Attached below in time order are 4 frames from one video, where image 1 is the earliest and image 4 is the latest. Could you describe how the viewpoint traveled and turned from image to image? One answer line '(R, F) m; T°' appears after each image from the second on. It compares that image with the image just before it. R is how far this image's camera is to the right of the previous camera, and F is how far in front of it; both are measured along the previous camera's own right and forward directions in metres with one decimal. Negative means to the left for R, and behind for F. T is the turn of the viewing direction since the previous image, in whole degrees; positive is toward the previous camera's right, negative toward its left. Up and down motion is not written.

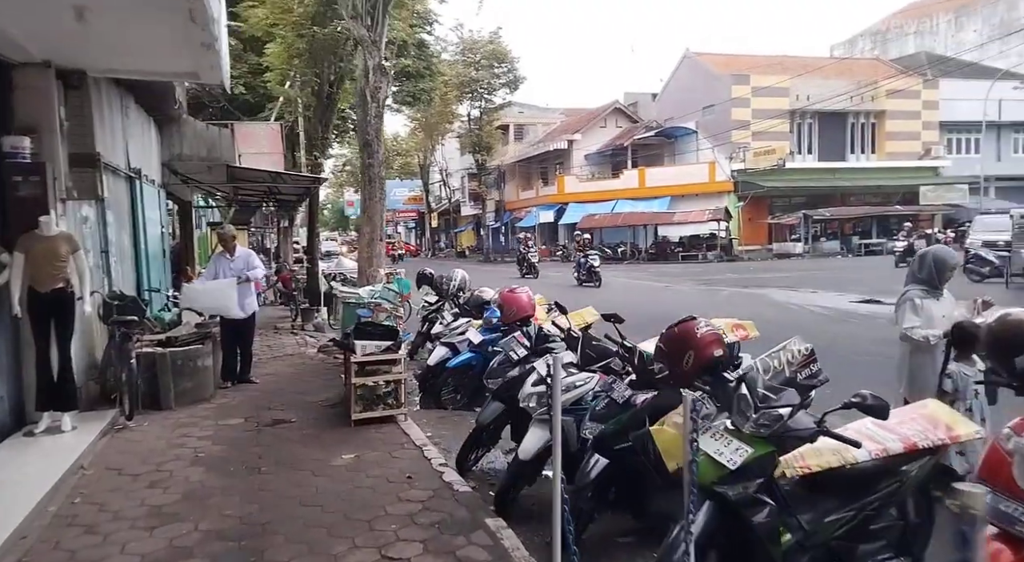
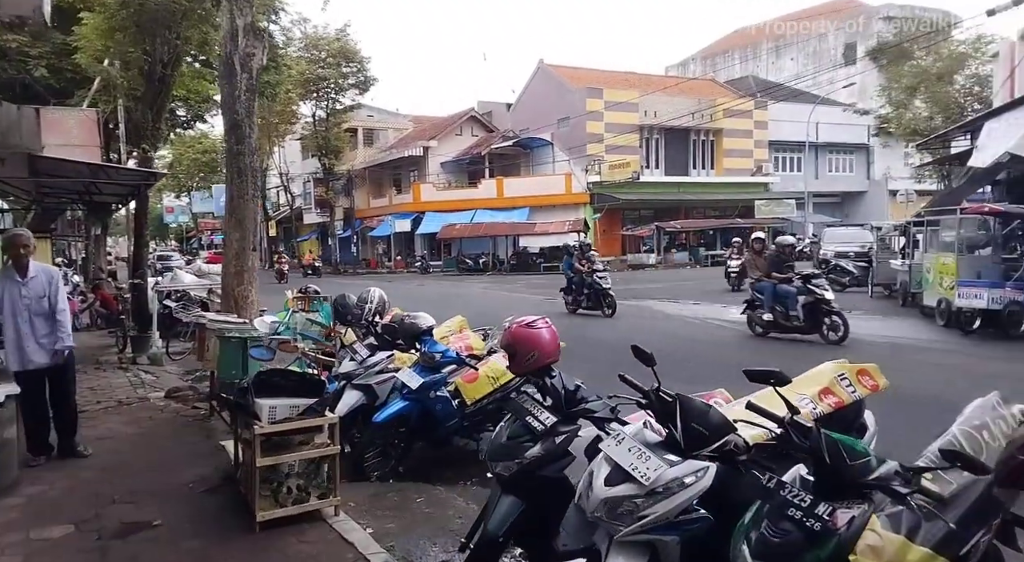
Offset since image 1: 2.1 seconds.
(-0.7, +1.6) m; +13°
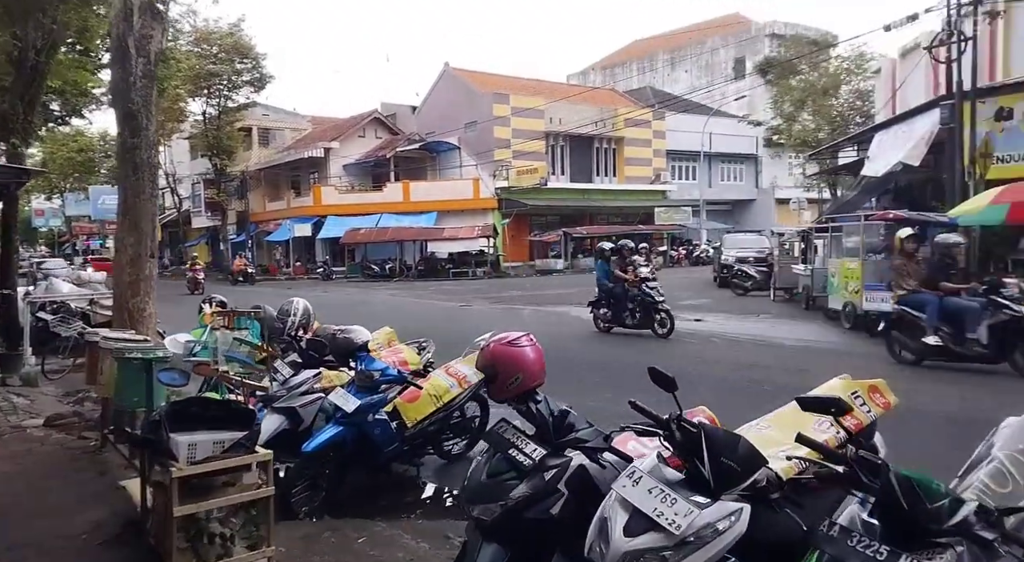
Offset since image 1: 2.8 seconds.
(-0.3, +0.4) m; +8°
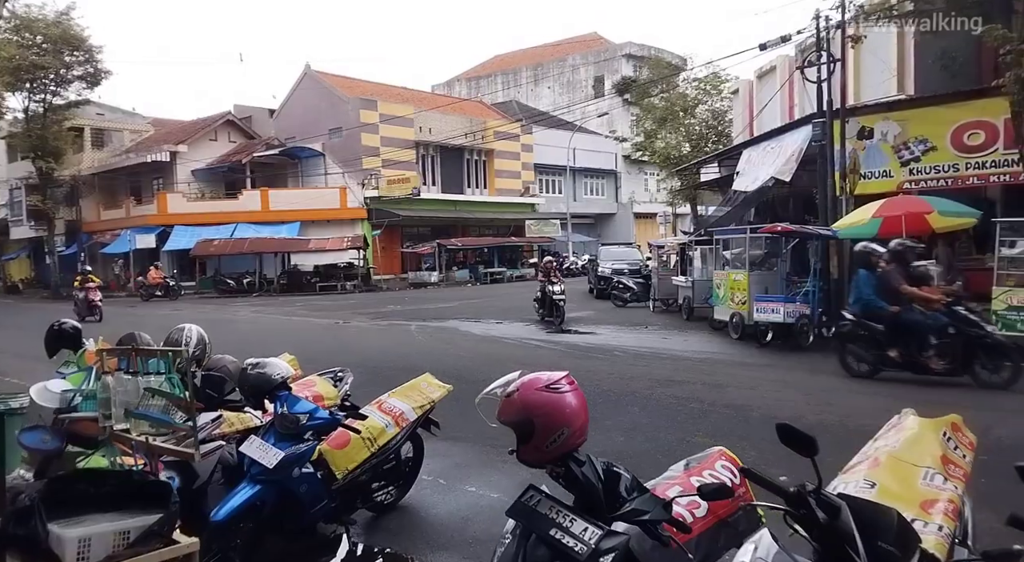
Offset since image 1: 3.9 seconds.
(-0.5, +0.7) m; +11°
